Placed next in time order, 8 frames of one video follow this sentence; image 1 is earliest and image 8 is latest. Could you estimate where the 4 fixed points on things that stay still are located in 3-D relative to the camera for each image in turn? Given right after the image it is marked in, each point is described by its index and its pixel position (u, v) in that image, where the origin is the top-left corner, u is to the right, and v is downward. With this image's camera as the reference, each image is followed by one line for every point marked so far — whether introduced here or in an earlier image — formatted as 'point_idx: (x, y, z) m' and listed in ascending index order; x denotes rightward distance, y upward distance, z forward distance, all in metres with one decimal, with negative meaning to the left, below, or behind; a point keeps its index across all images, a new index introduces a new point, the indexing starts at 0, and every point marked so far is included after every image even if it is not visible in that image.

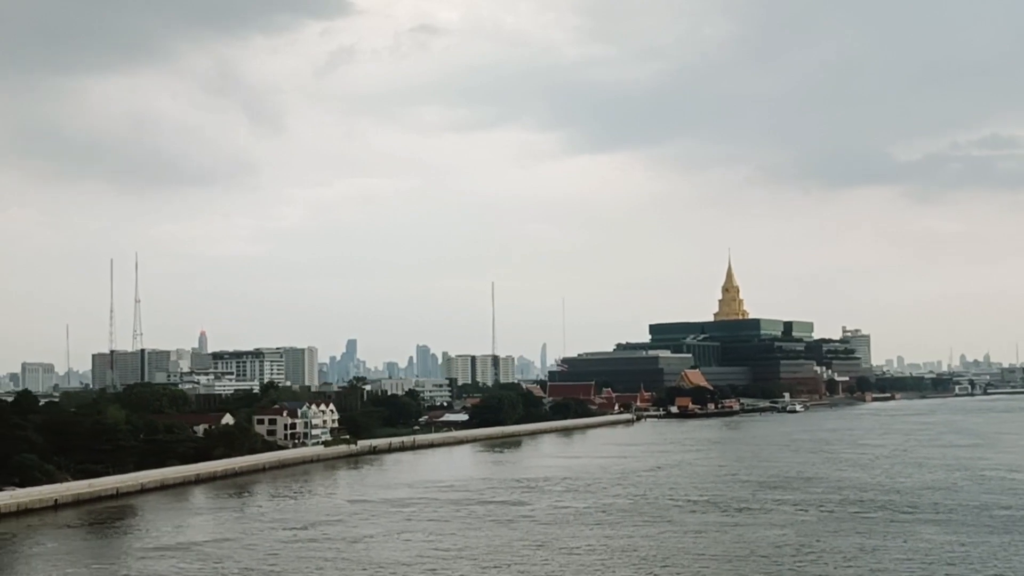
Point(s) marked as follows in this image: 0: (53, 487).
0: (-7.8, -3.4, +19.4) m
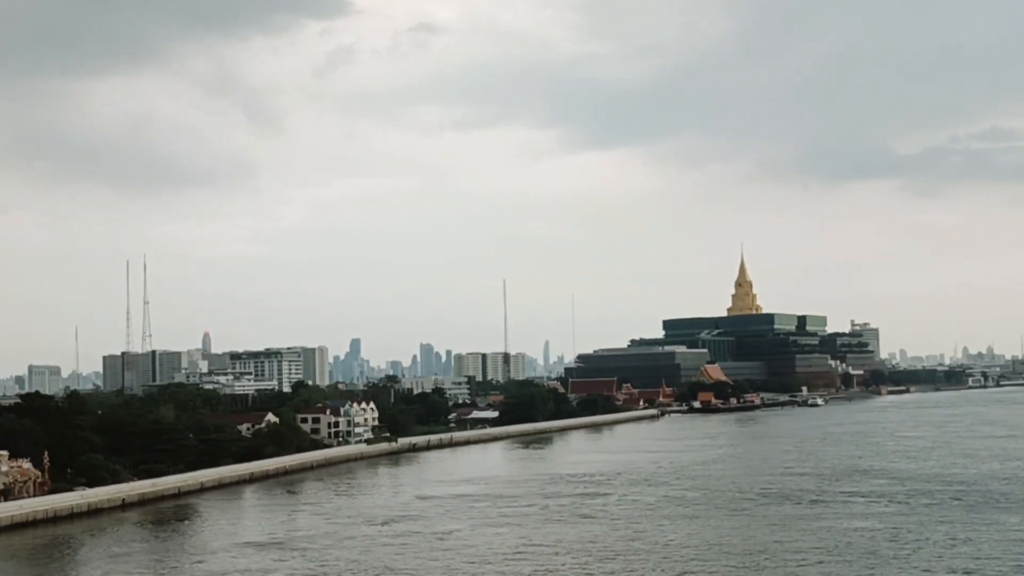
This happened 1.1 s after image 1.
0: (-6.7, -3.4, +19.5) m
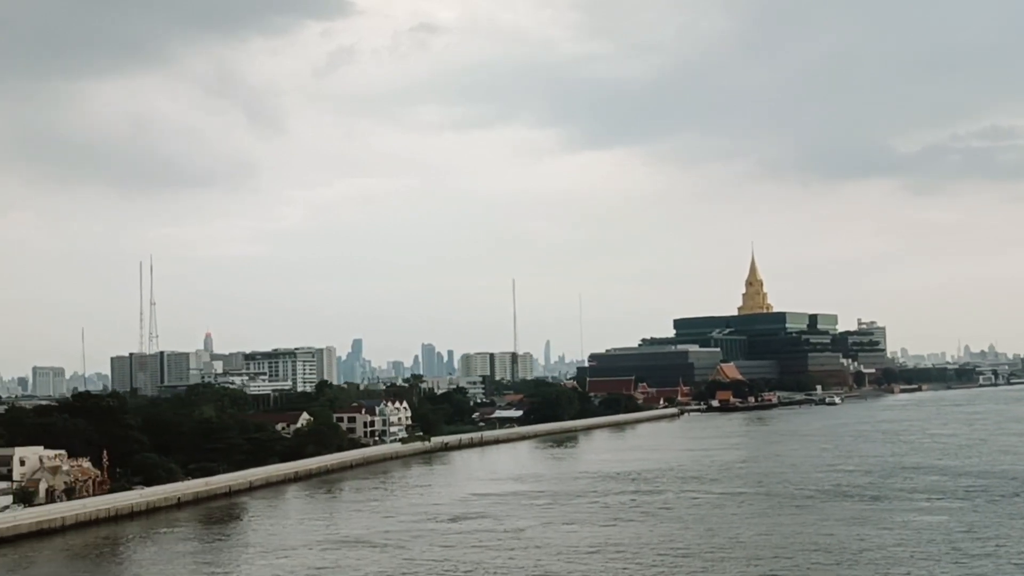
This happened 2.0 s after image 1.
0: (-5.8, -3.4, +19.6) m
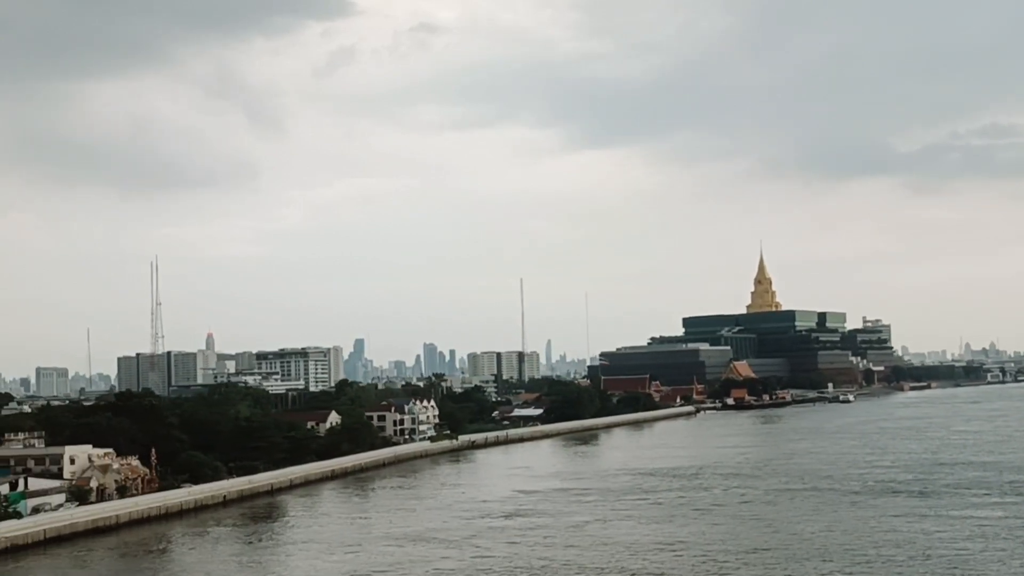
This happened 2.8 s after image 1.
0: (-5.1, -3.4, +19.7) m
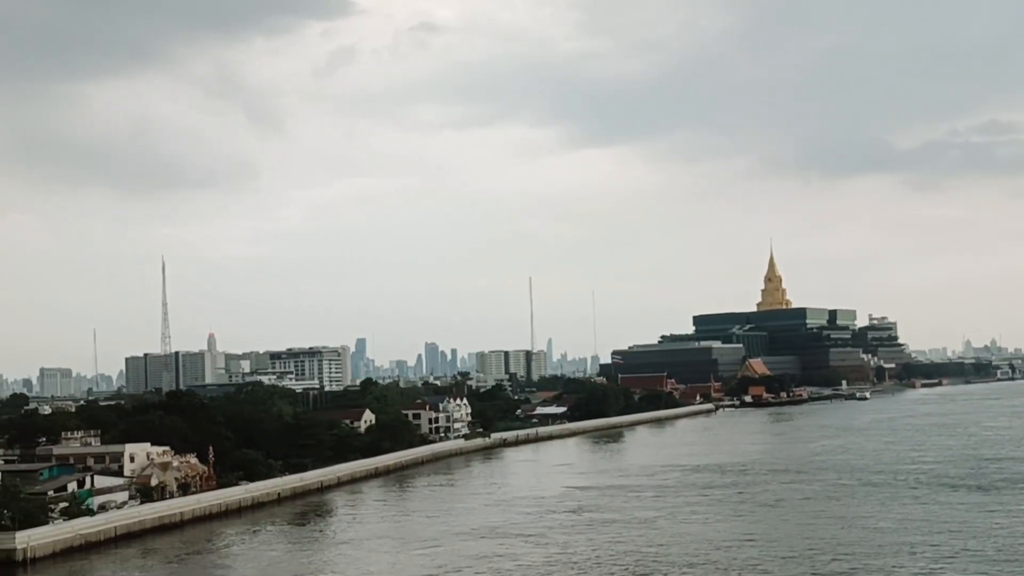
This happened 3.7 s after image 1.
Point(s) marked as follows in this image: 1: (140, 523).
0: (-4.1, -3.4, +19.8) m
1: (-5.2, -3.3, +15.8) m
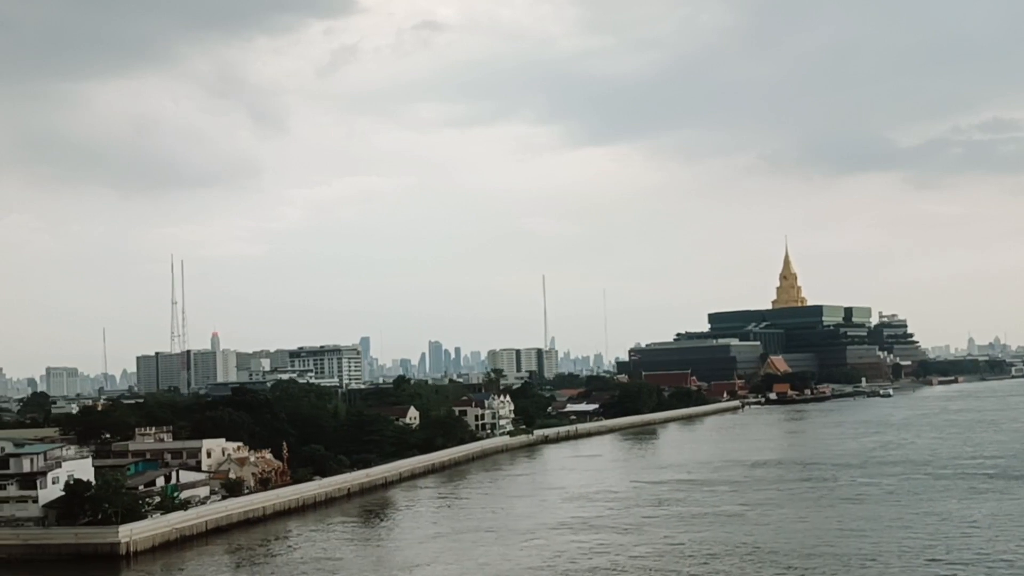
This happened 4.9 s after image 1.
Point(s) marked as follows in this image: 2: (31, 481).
0: (-3.0, -3.3, +19.9) m
1: (-4.0, -3.2, +15.9) m
2: (-5.9, -2.4, +13.9) m
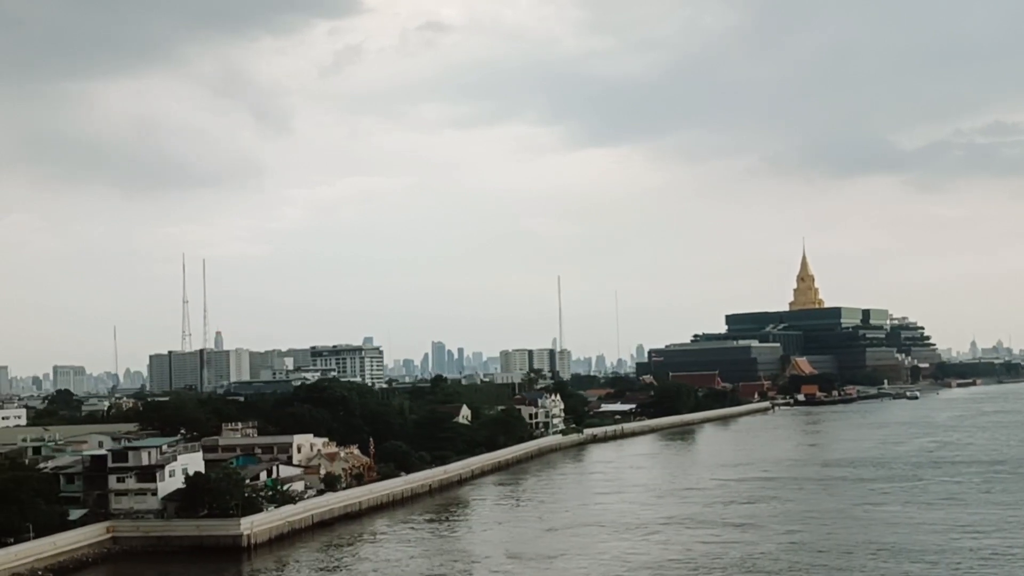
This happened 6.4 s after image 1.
0: (-1.5, -3.3, +20.0) m
1: (-2.6, -3.2, +16.1) m
2: (-4.5, -2.3, +14.1) m
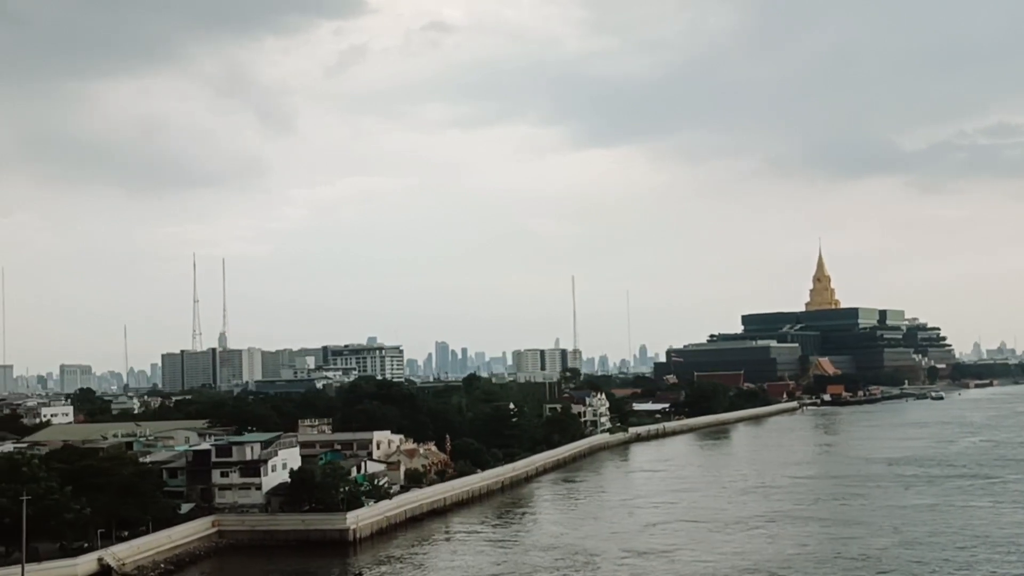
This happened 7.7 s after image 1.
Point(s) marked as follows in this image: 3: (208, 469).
0: (-0.3, -3.2, +20.1) m
1: (-1.3, -3.1, +16.2) m
2: (-3.2, -2.2, +14.2) m
3: (-3.9, -2.3, +14.4) m
